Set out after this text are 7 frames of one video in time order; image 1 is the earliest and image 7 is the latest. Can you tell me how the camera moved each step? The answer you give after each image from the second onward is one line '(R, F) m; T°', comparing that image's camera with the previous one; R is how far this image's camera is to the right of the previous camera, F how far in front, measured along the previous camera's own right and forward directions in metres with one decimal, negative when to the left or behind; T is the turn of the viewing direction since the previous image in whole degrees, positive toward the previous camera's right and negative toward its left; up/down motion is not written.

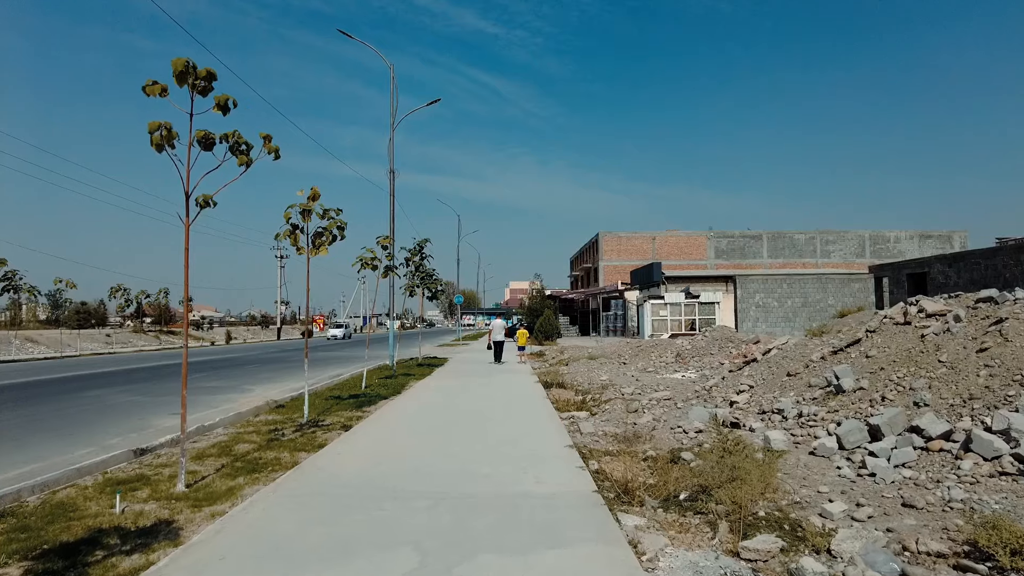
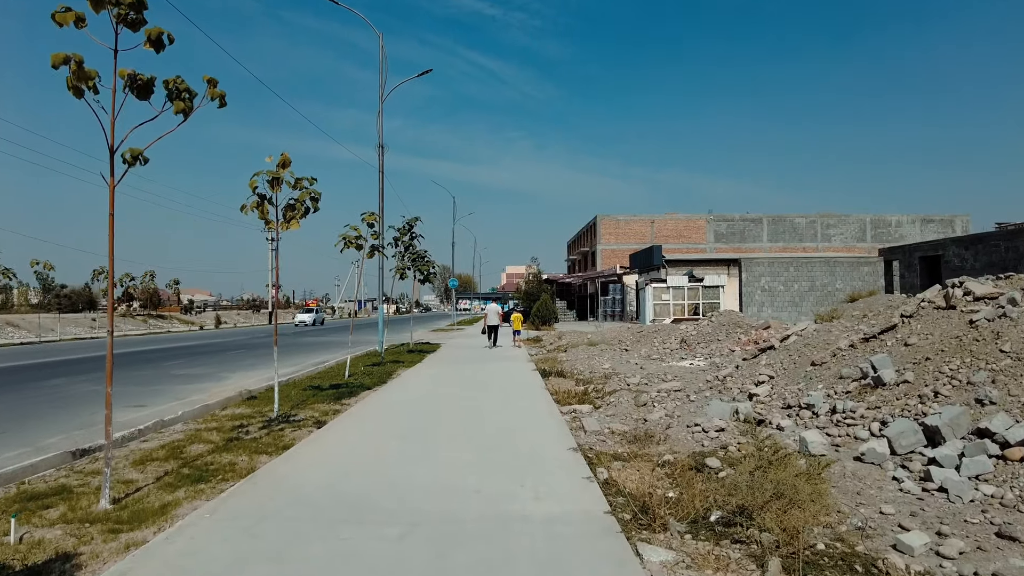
(0.0, +1.1) m; 0°
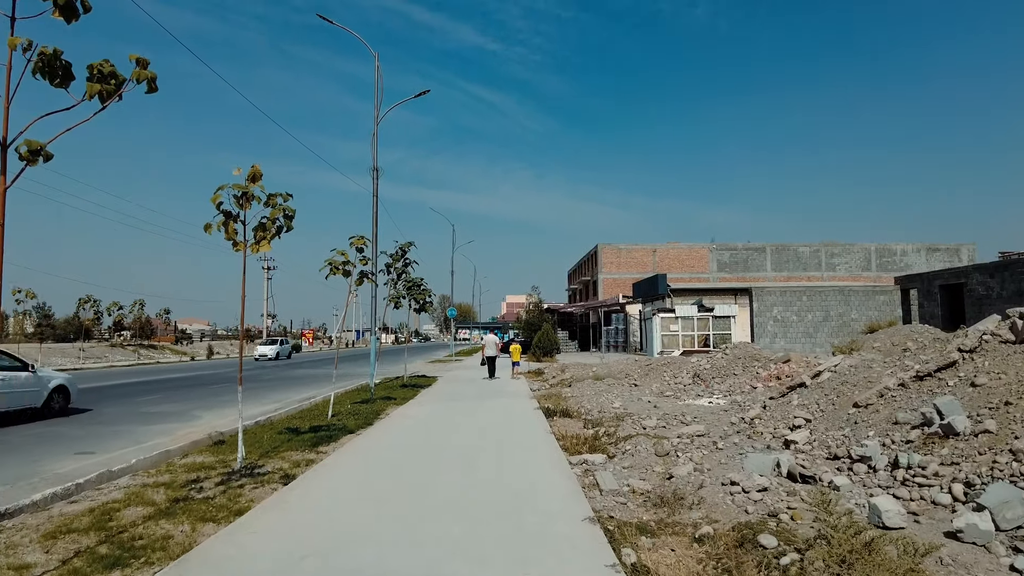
(0.0, +1.2) m; 0°
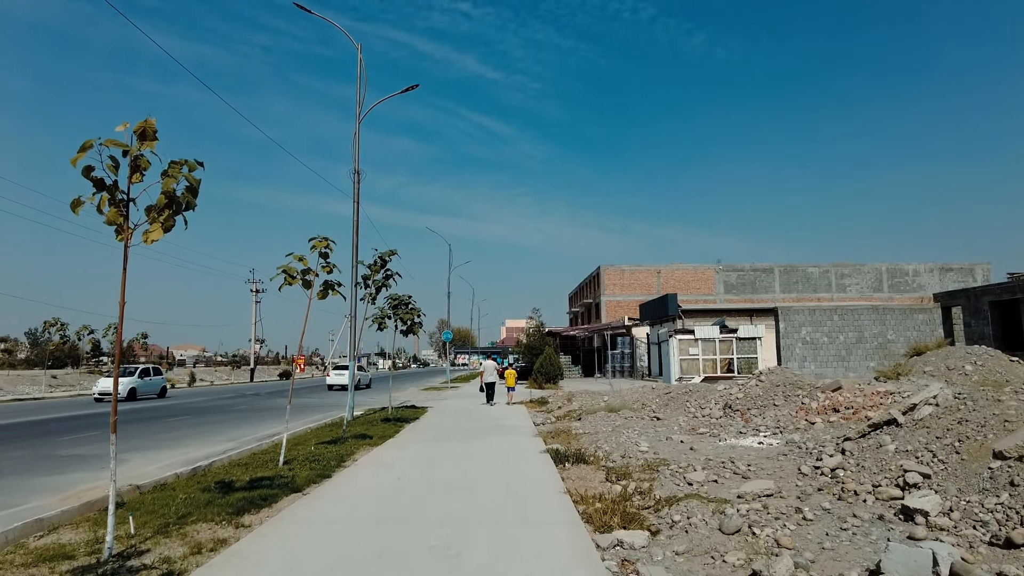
(0.0, +2.6) m; 0°
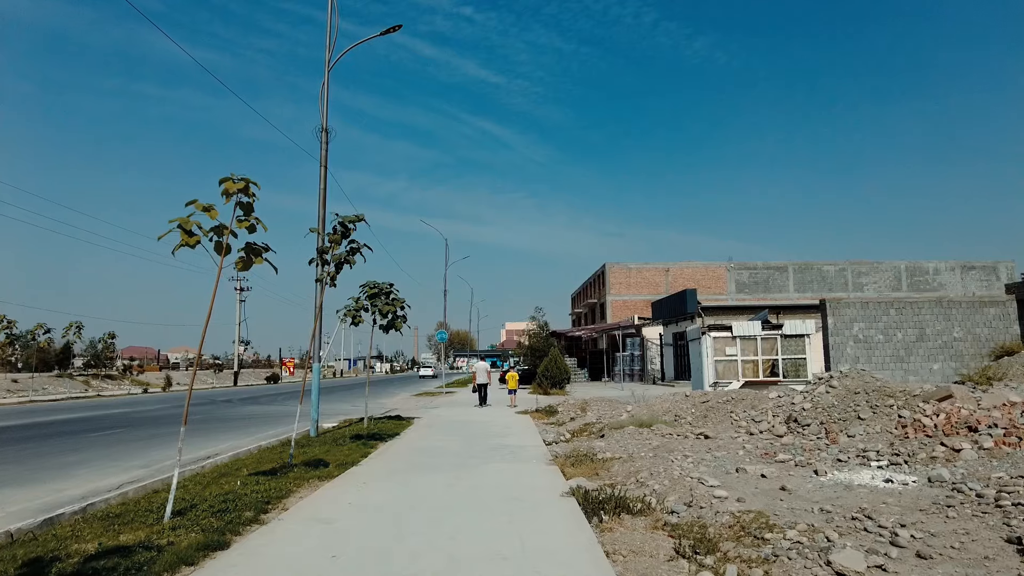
(-0.1, +3.5) m; 0°
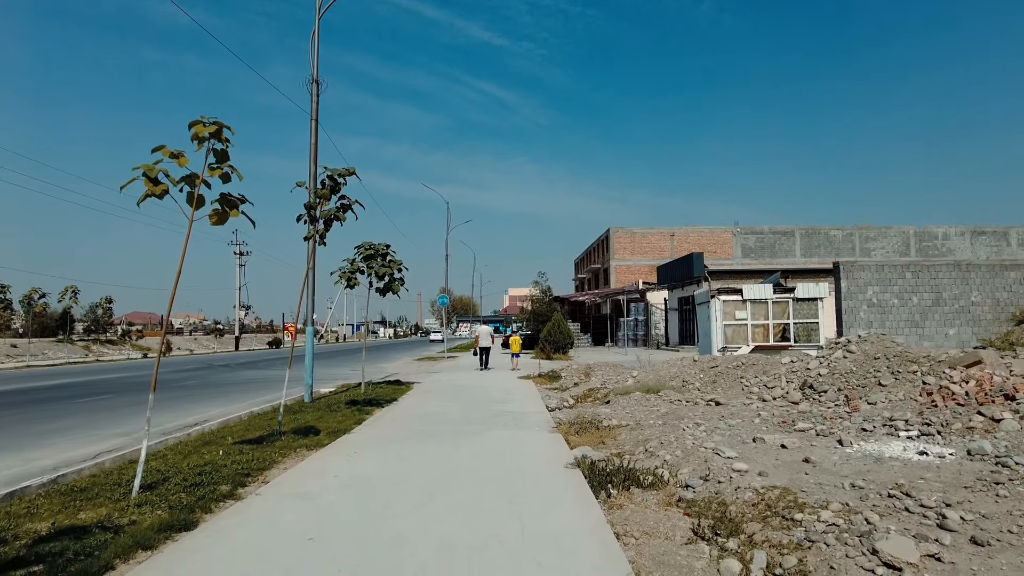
(0.0, +0.7) m; 0°
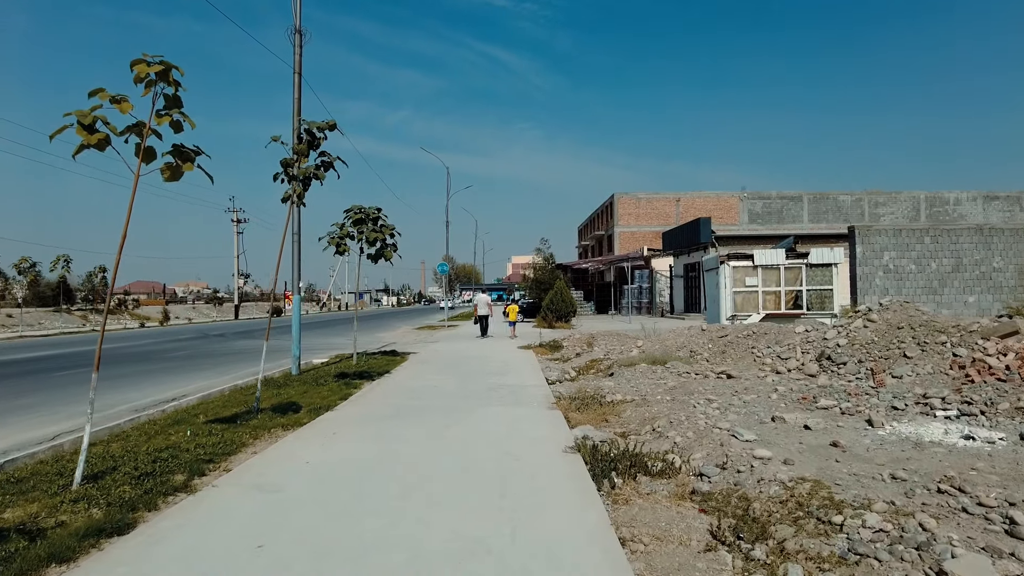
(+0.1, +0.8) m; 0°
